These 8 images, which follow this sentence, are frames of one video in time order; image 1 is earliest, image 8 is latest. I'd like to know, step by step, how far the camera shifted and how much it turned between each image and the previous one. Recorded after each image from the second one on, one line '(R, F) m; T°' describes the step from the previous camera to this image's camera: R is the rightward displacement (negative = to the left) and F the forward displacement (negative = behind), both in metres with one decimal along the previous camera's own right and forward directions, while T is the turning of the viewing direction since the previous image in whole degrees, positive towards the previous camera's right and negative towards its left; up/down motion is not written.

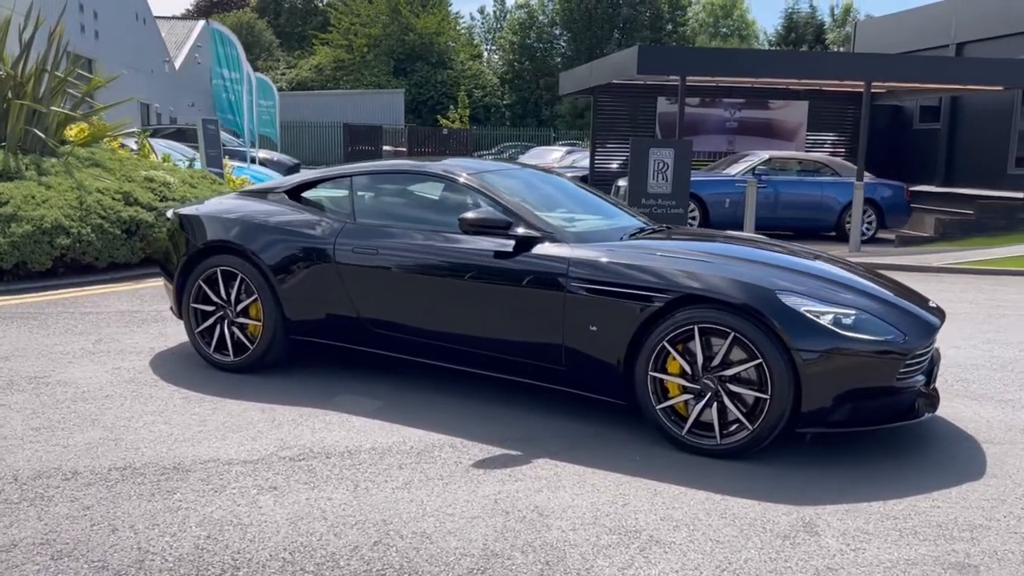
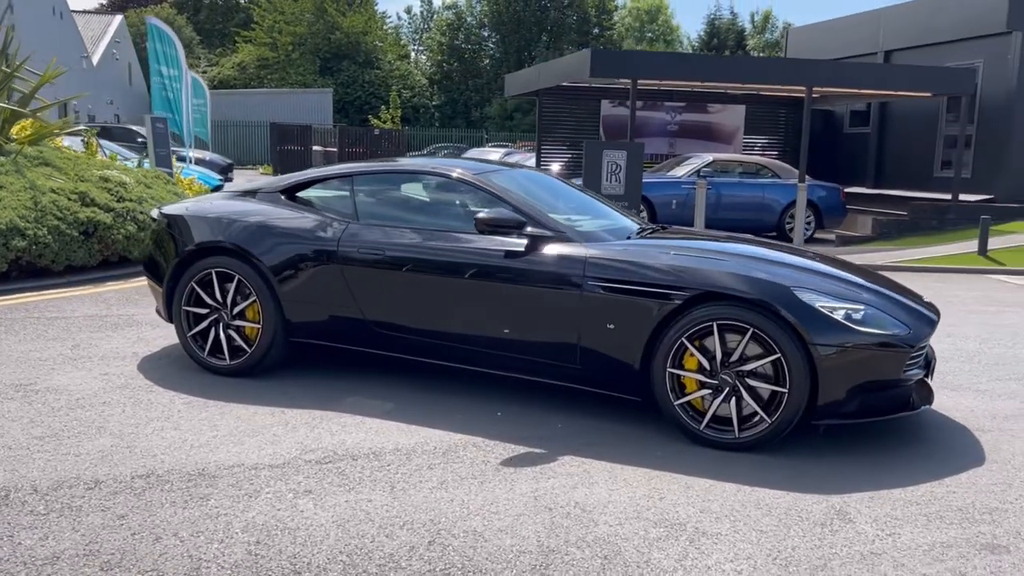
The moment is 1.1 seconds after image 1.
(-0.5, 0.0) m; +5°
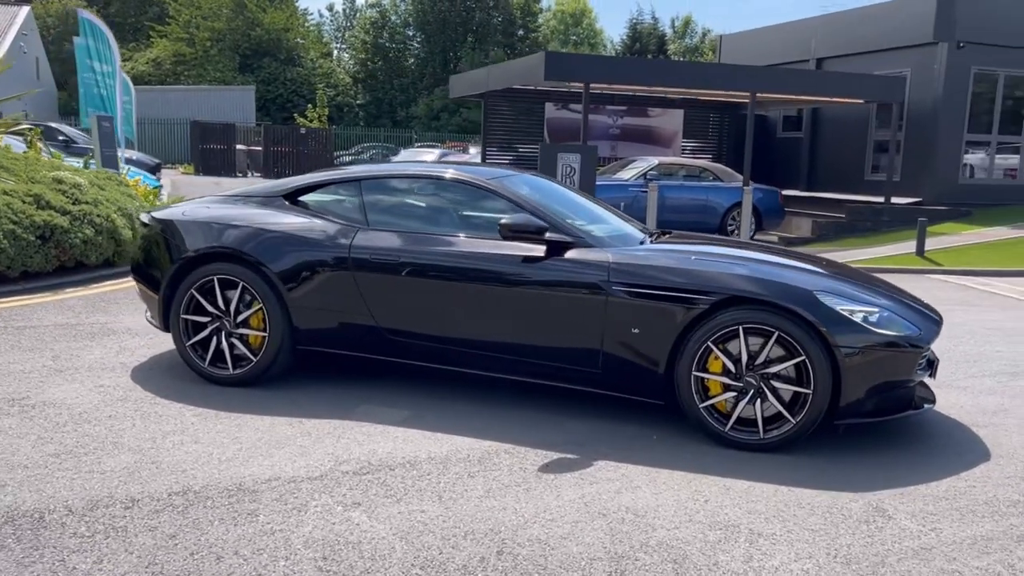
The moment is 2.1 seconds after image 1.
(-0.6, 0.0) m; +5°
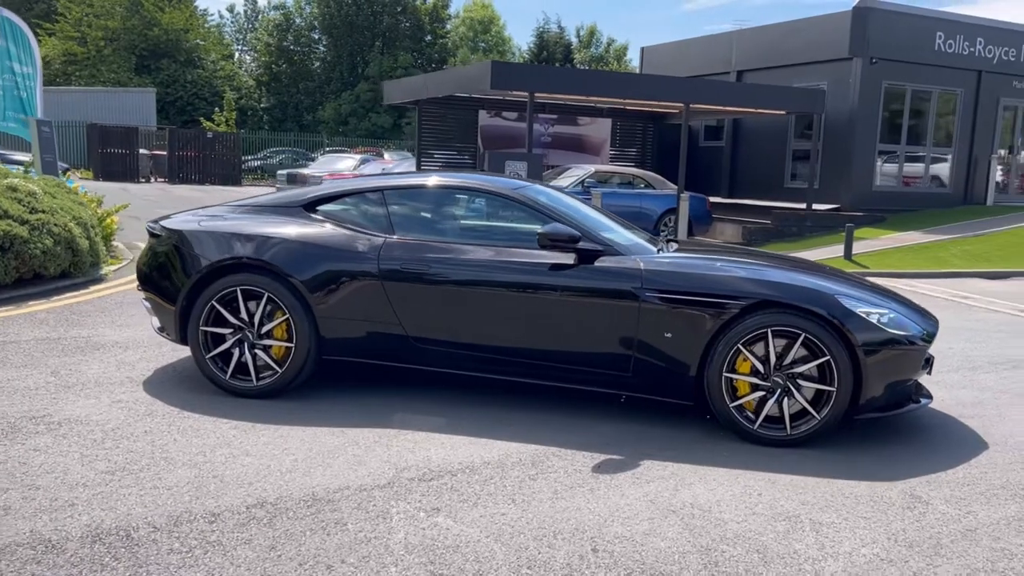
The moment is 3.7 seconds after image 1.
(-0.8, -0.1) m; +6°
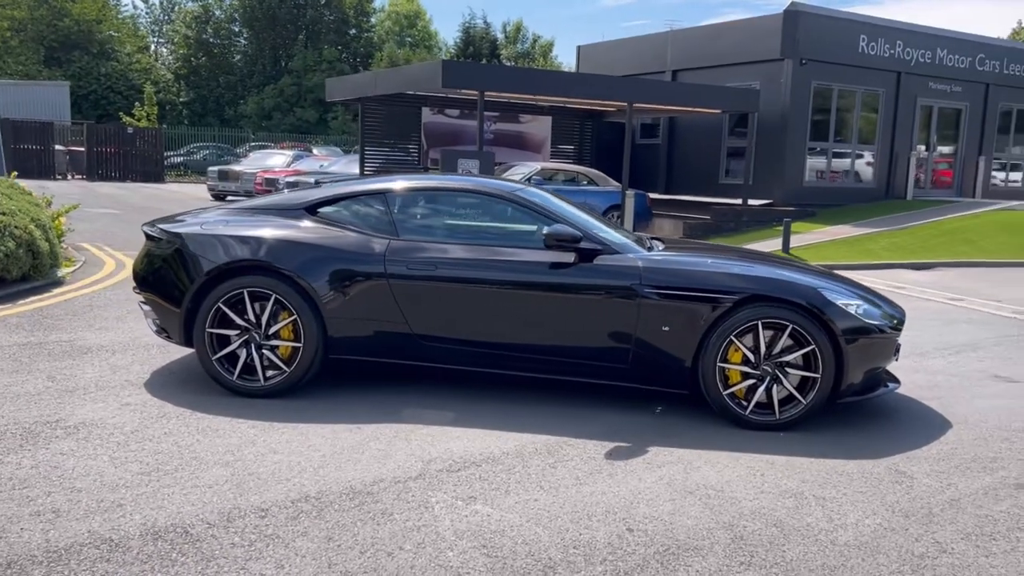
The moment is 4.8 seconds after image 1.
(-0.5, -0.2) m; +5°
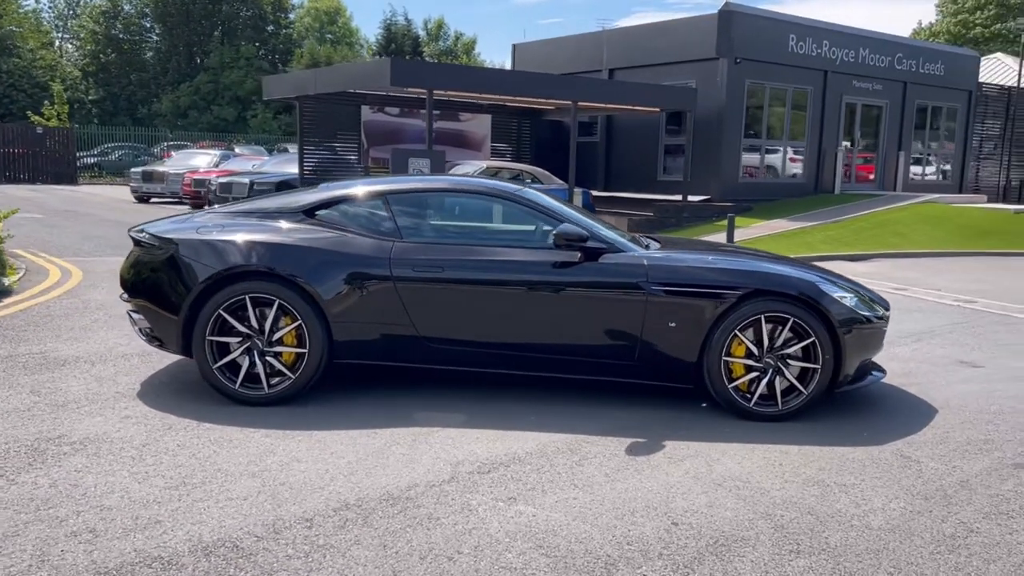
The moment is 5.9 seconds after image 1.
(-0.5, 0.0) m; +5°
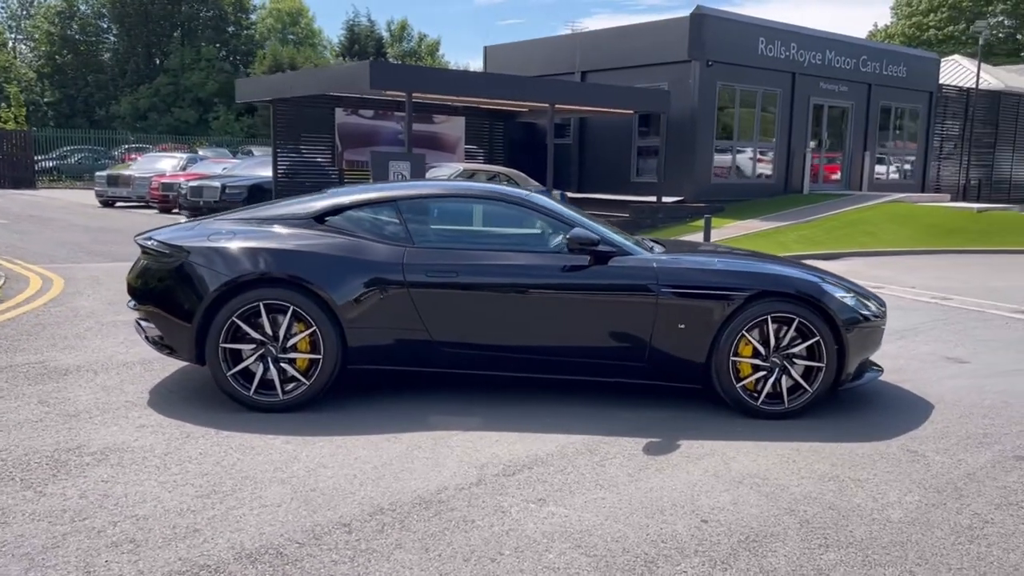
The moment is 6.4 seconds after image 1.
(-0.3, -0.1) m; +2°
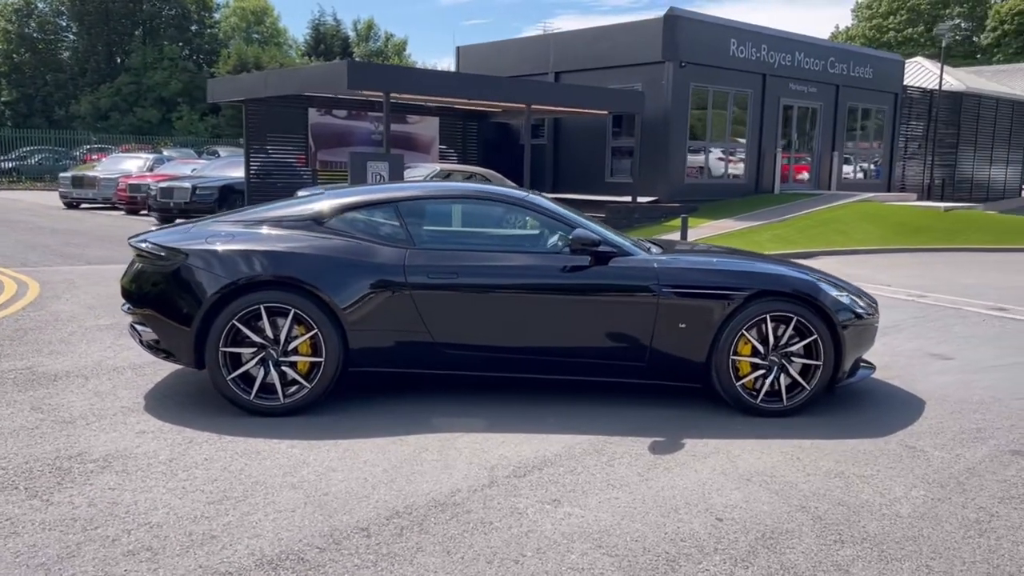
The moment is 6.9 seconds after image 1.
(-0.2, 0.0) m; +2°
